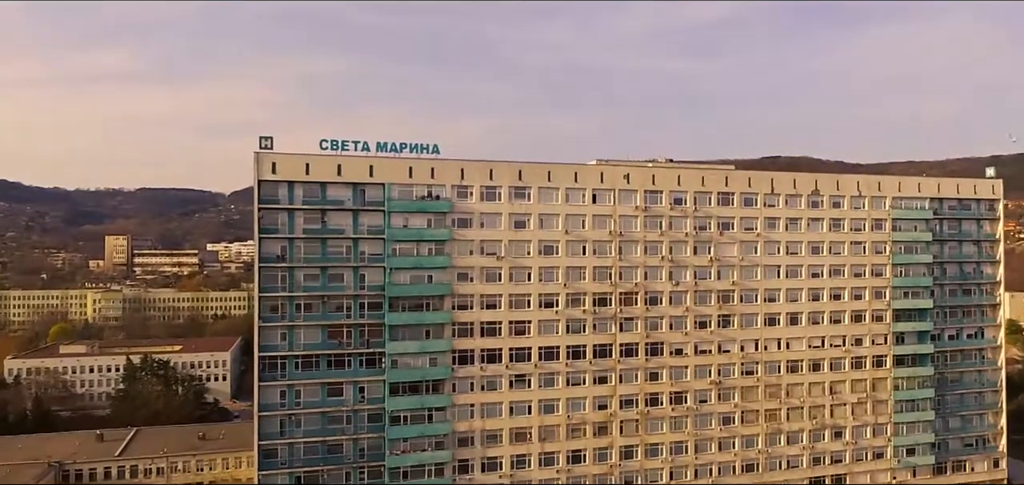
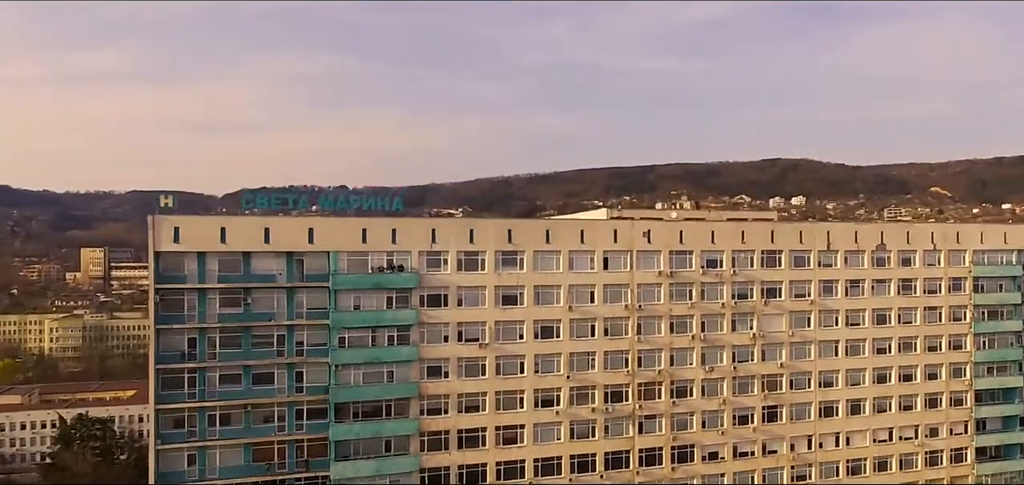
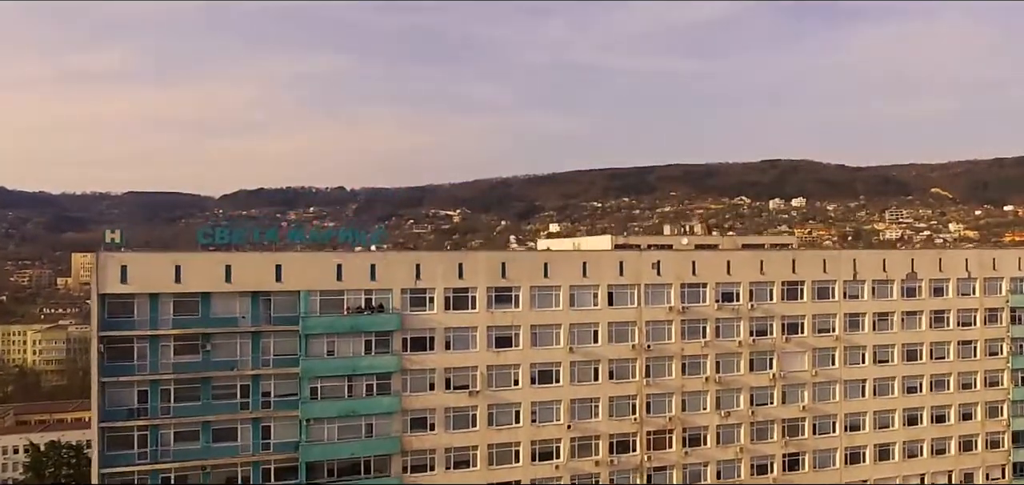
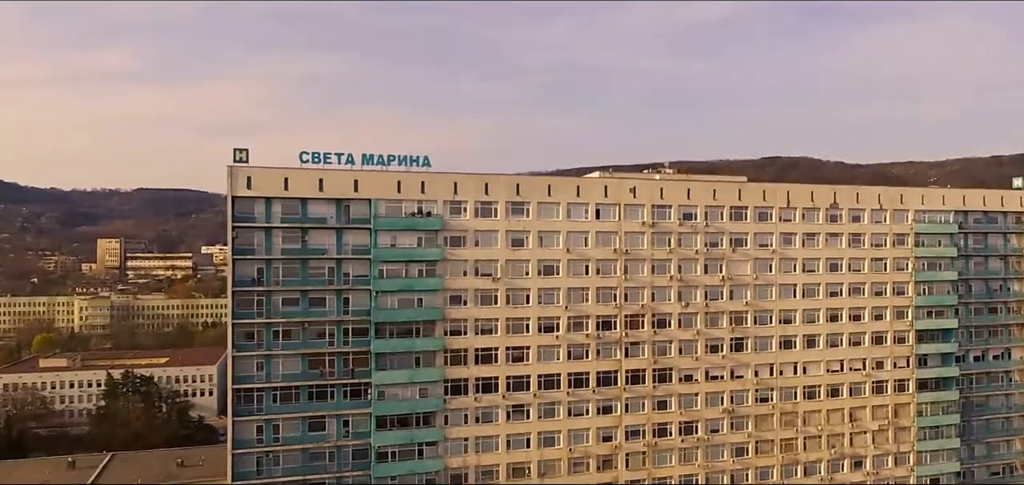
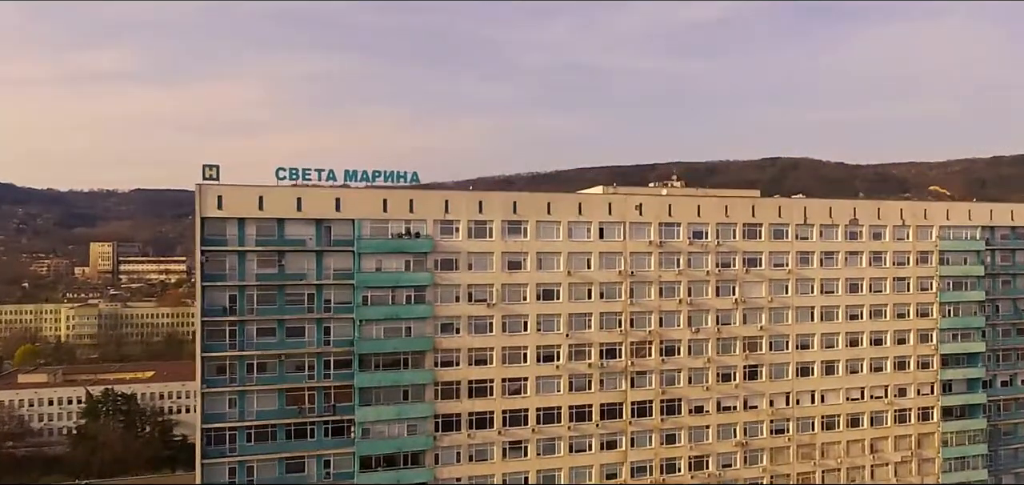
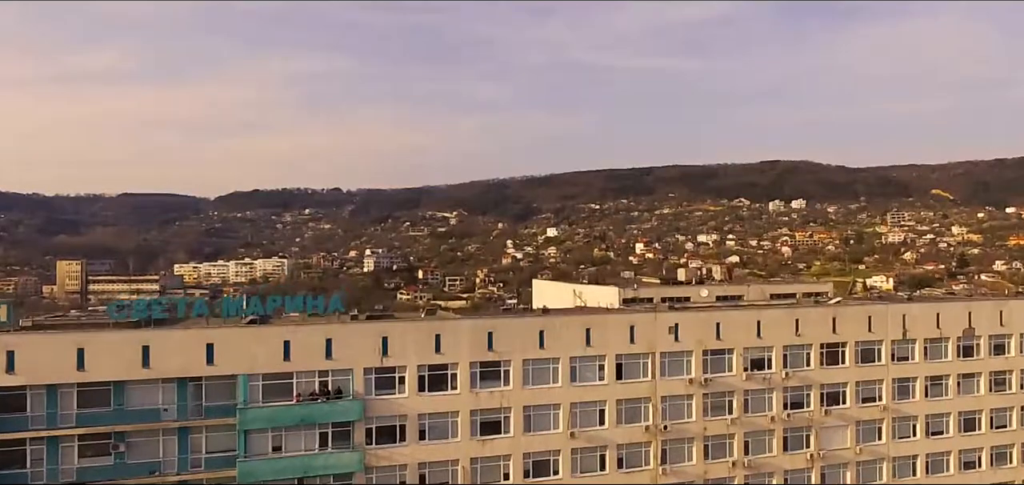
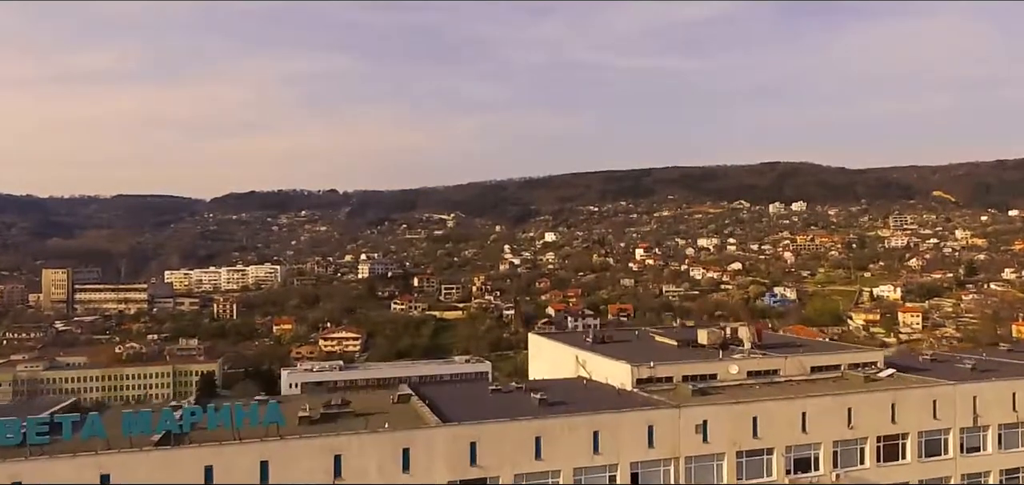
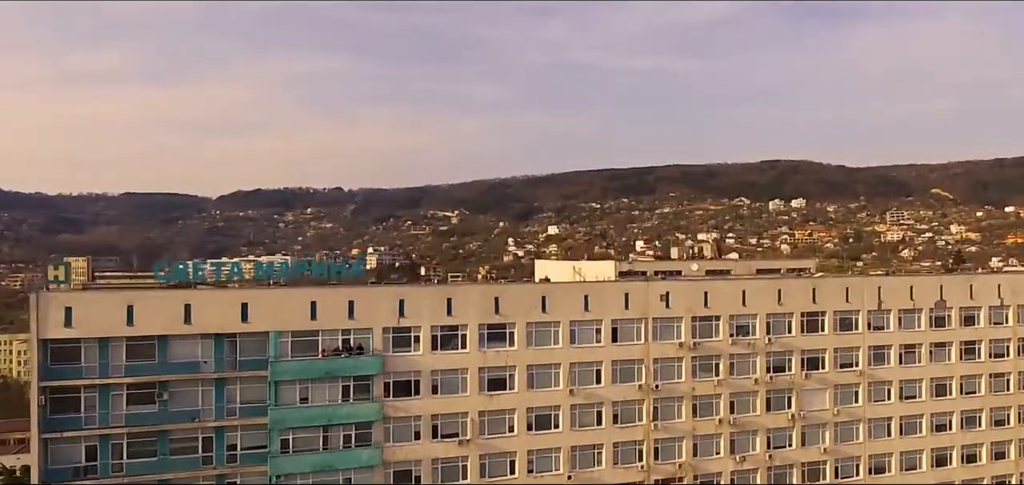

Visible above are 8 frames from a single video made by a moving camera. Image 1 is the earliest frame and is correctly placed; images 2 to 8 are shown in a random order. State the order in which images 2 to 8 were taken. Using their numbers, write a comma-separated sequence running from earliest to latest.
4, 5, 2, 3, 8, 6, 7
